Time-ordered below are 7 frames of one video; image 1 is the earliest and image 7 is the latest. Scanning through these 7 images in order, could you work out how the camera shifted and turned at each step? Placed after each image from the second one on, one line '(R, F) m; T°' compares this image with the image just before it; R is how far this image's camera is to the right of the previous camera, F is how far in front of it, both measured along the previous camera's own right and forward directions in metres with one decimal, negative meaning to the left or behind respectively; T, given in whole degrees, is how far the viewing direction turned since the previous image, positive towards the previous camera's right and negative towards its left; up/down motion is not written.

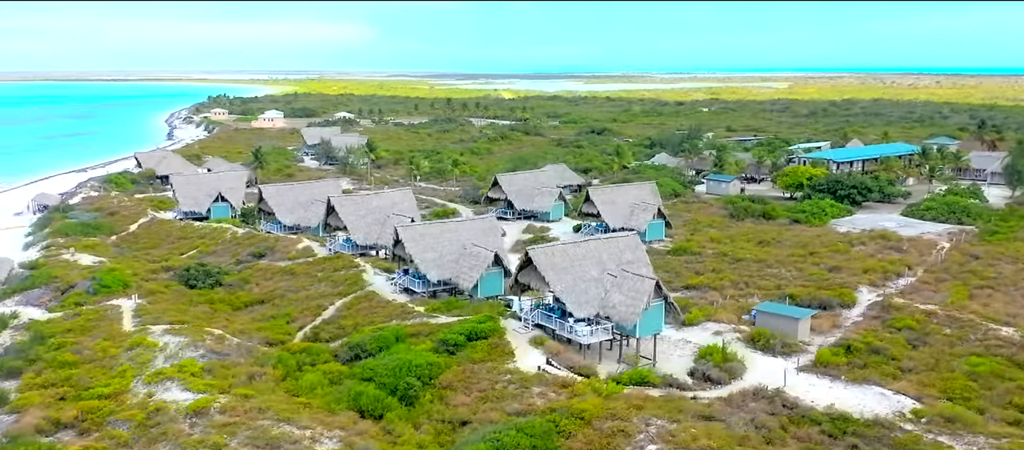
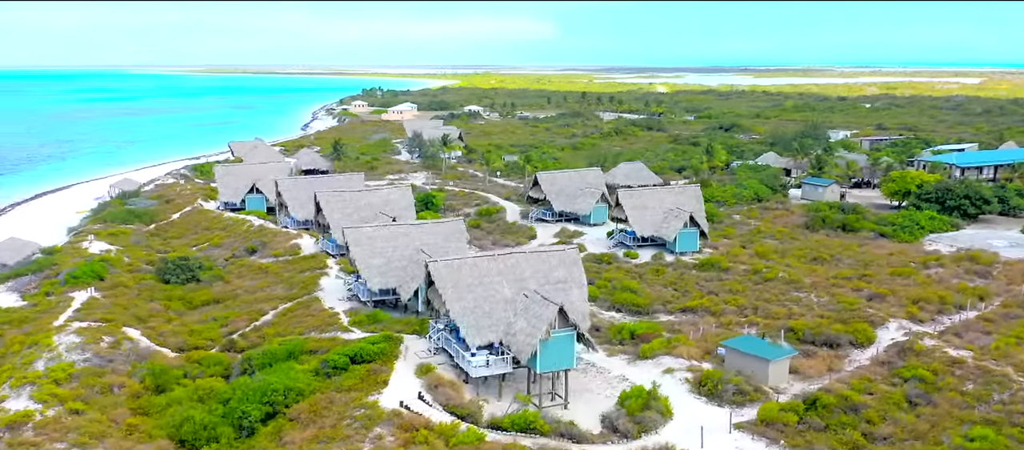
(+7.6, +4.8) m; -11°
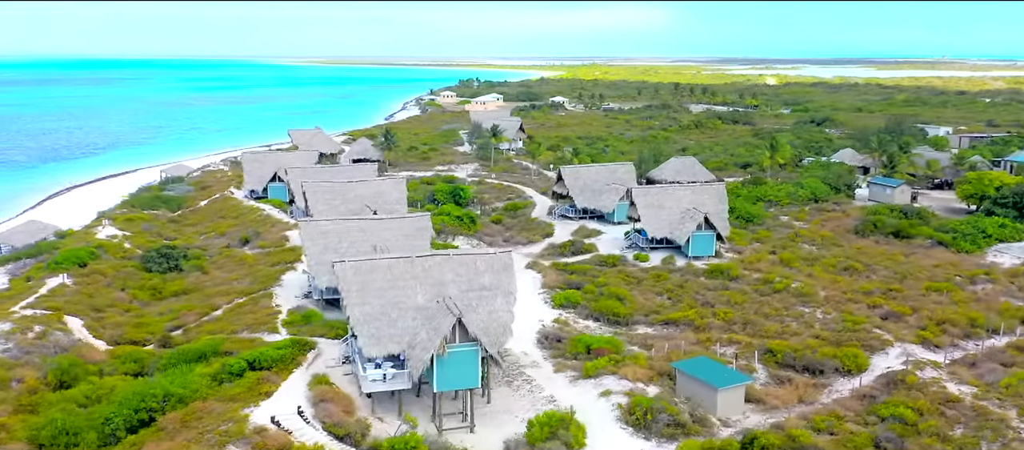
(+4.9, +3.0) m; -7°
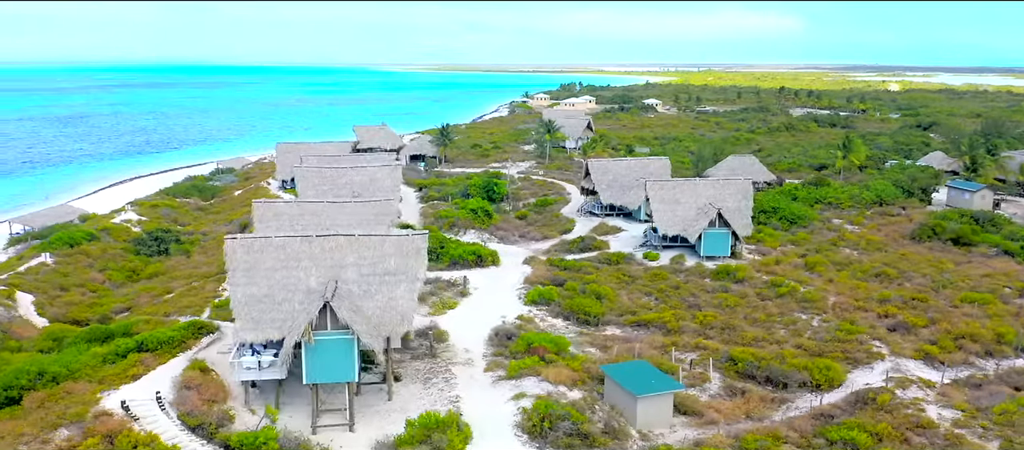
(+4.8, +2.8) m; -7°
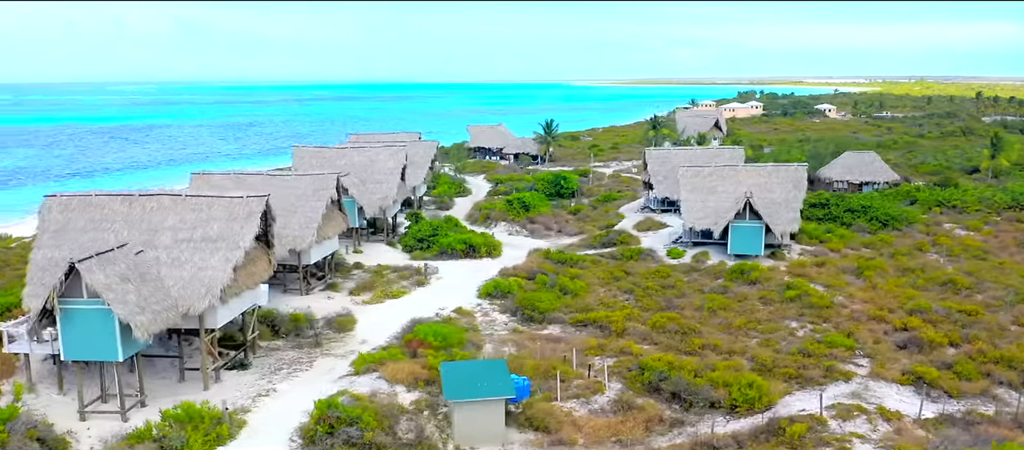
(+6.8, +4.8) m; -12°
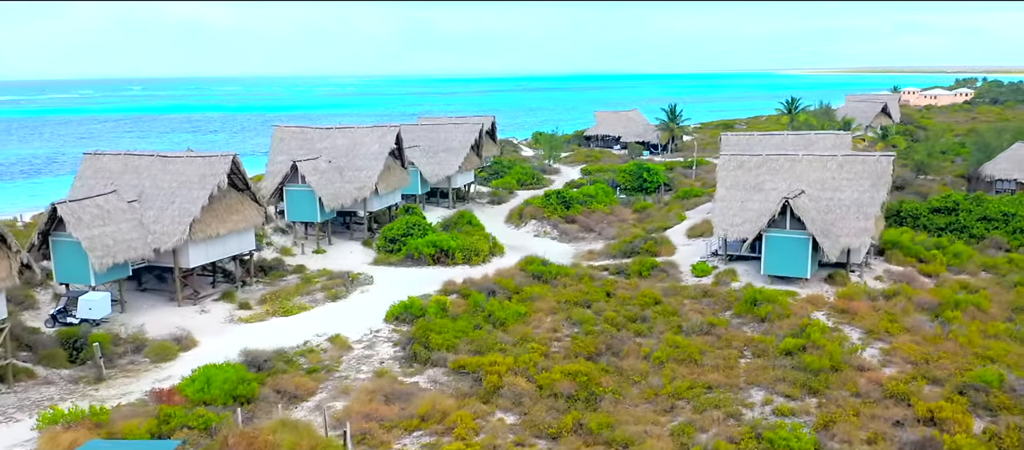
(+5.9, +7.1) m; -13°
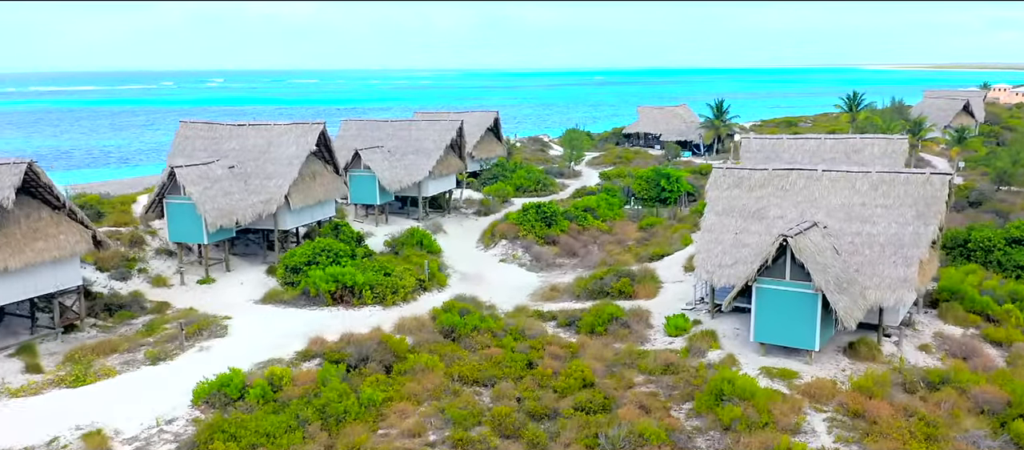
(+3.2, +6.1) m; -5°
